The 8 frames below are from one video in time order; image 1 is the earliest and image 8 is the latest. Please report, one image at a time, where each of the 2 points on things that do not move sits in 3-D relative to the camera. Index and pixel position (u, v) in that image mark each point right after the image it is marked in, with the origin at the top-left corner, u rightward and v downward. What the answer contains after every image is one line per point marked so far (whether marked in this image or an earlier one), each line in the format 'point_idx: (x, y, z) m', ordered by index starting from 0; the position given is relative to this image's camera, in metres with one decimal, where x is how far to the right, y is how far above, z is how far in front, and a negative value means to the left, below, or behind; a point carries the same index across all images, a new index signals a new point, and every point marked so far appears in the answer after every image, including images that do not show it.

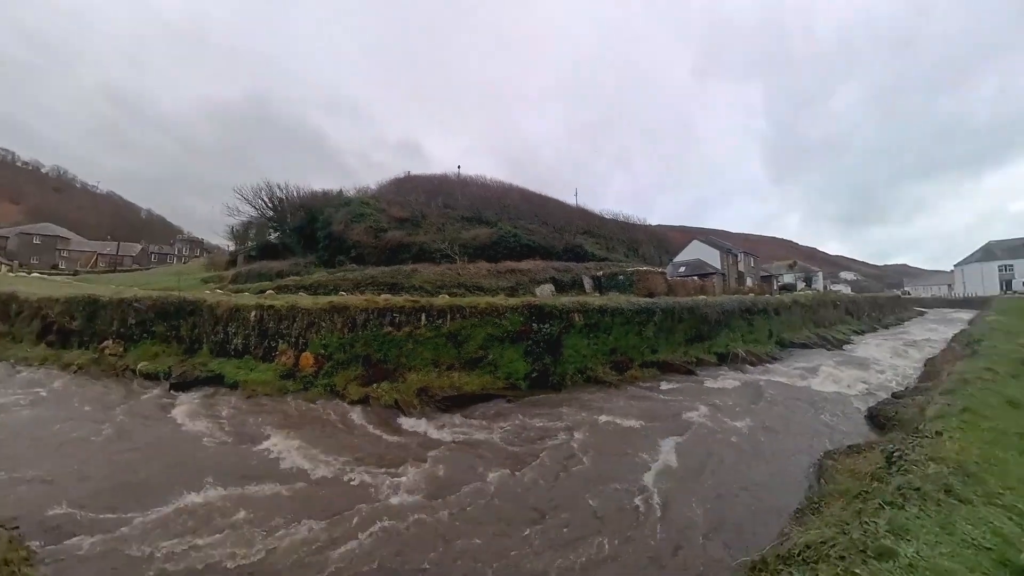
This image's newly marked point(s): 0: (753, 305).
0: (+11.2, -0.8, +15.7) m
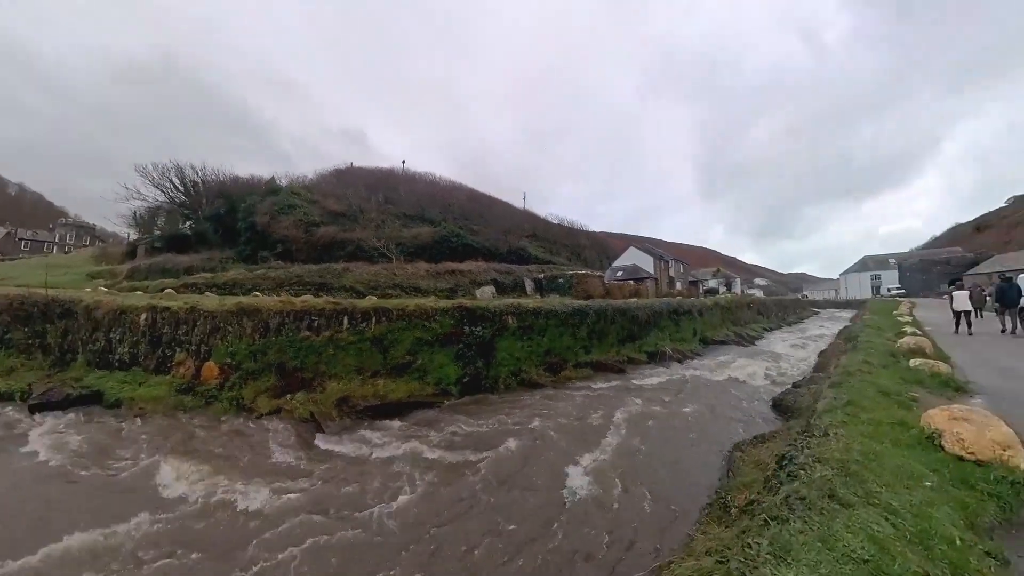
0: (+8.2, -0.9, +16.6) m
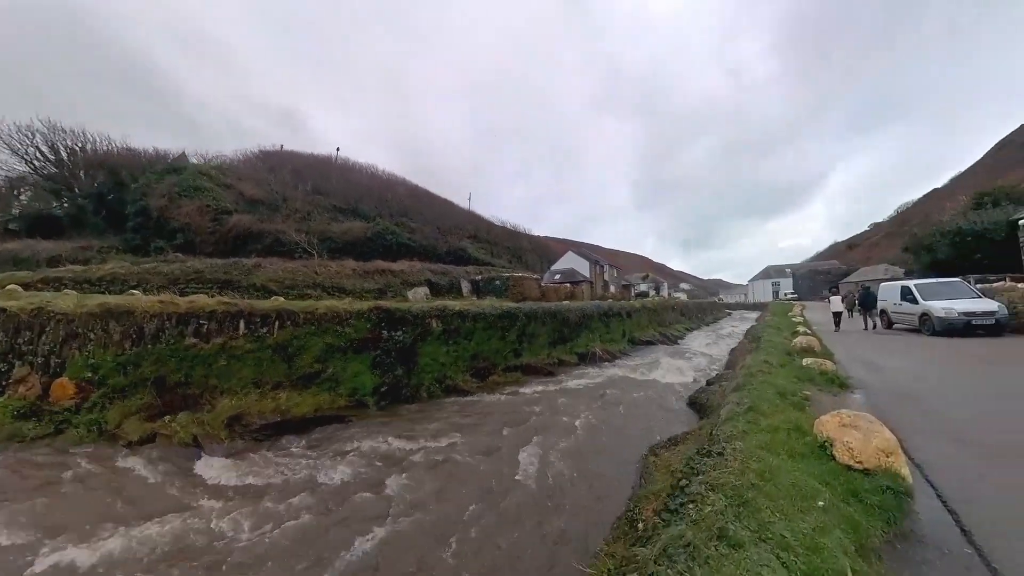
0: (+4.8, -1.1, +16.9) m
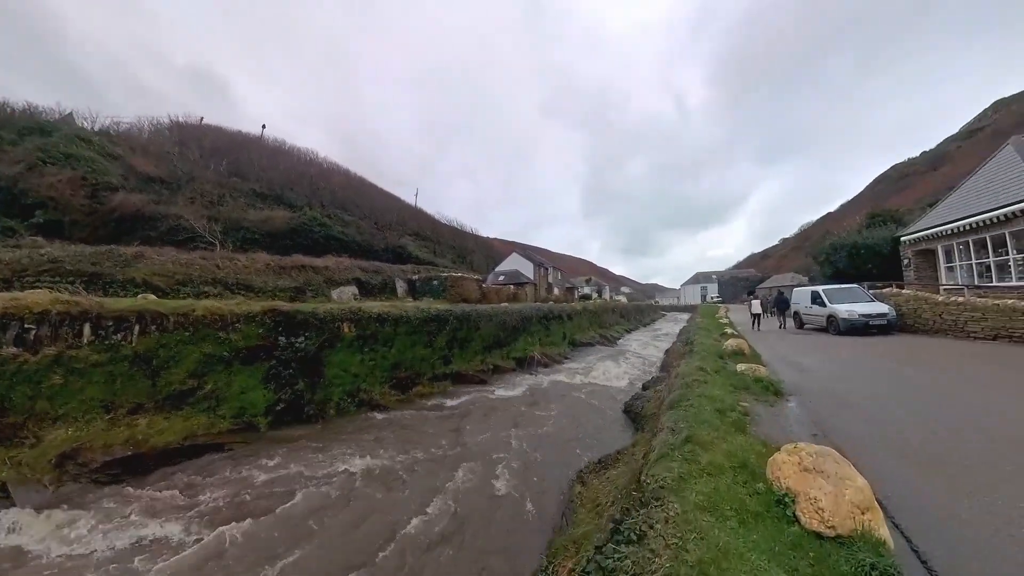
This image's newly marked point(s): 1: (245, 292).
0: (+1.7, -1.1, +16.3) m
1: (-13.4, -0.2, +16.8) m
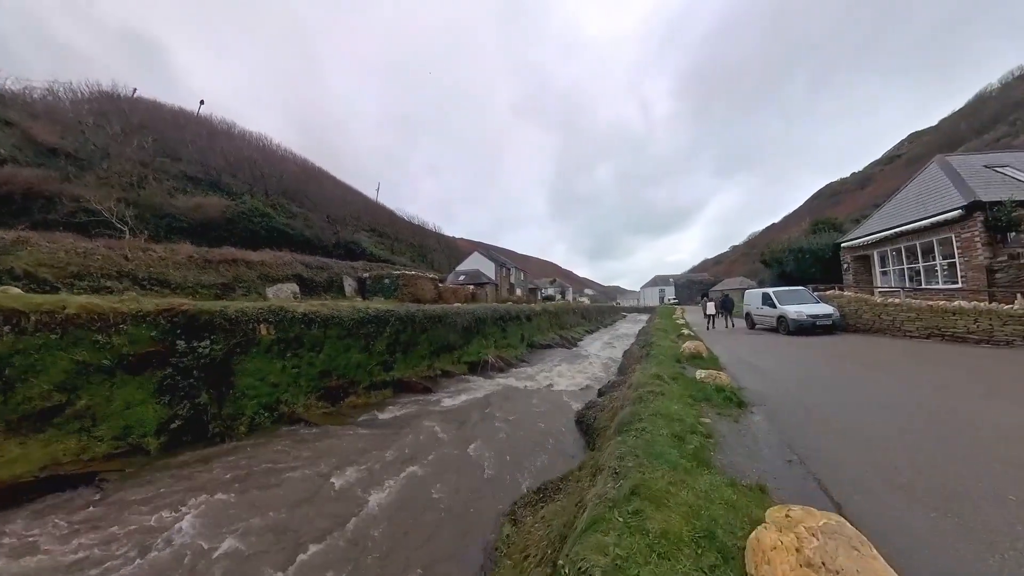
0: (-0.3, -1.1, +15.5) m
1: (-15.4, 0.0, +14.5) m
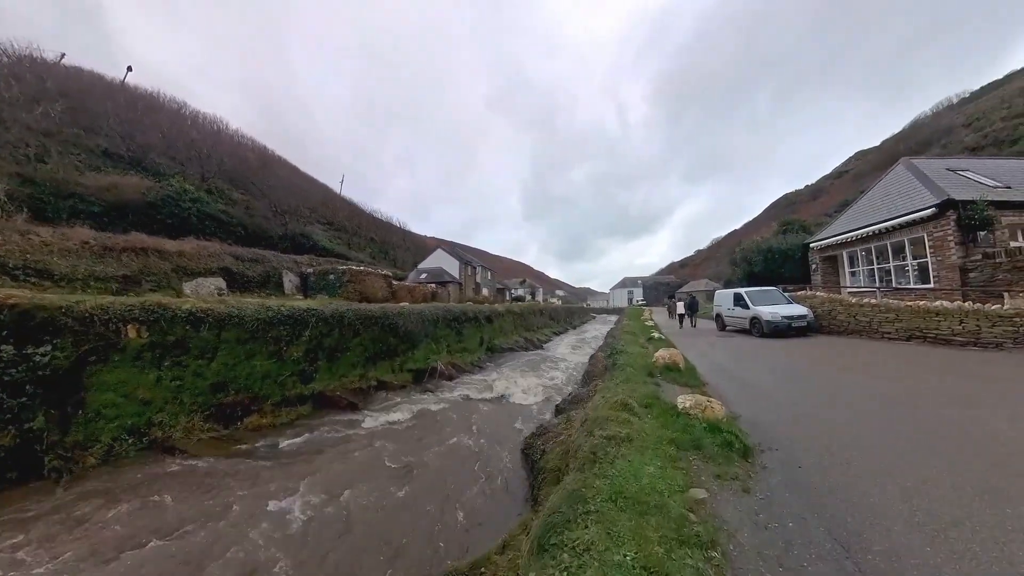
0: (-2.1, -1.0, +14.0) m
1: (-17.0, +0.3, +11.8) m
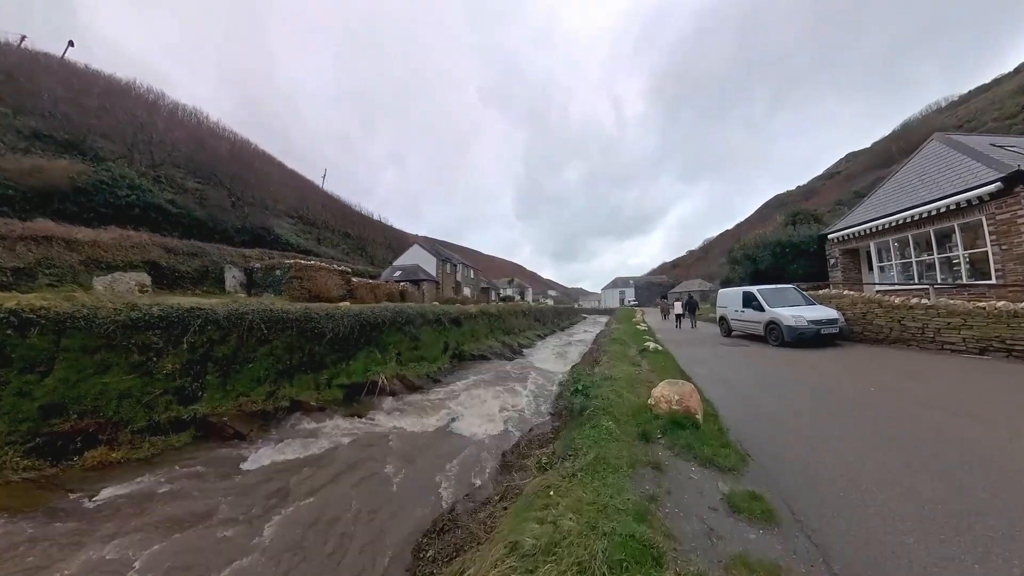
0: (-3.2, -0.9, +11.9) m
1: (-18.1, +0.4, +9.4) m
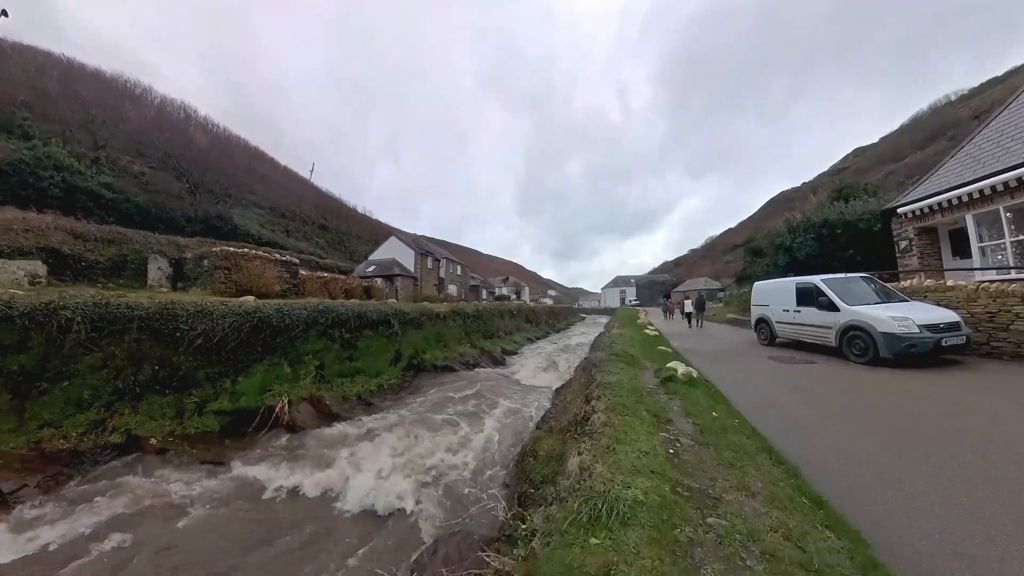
0: (-4.0, -0.7, +9.2) m
1: (-18.9, +0.7, +6.8) m
